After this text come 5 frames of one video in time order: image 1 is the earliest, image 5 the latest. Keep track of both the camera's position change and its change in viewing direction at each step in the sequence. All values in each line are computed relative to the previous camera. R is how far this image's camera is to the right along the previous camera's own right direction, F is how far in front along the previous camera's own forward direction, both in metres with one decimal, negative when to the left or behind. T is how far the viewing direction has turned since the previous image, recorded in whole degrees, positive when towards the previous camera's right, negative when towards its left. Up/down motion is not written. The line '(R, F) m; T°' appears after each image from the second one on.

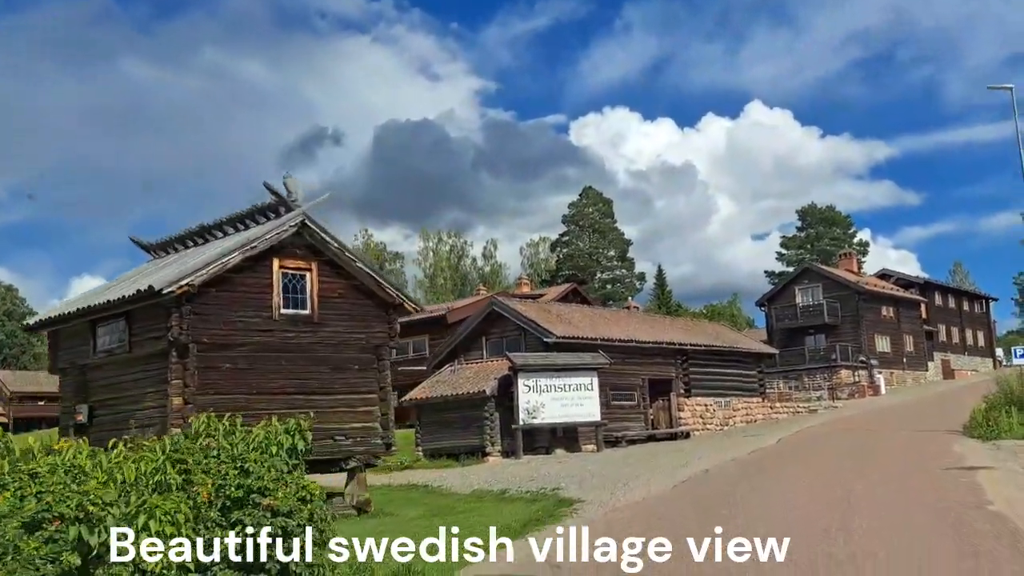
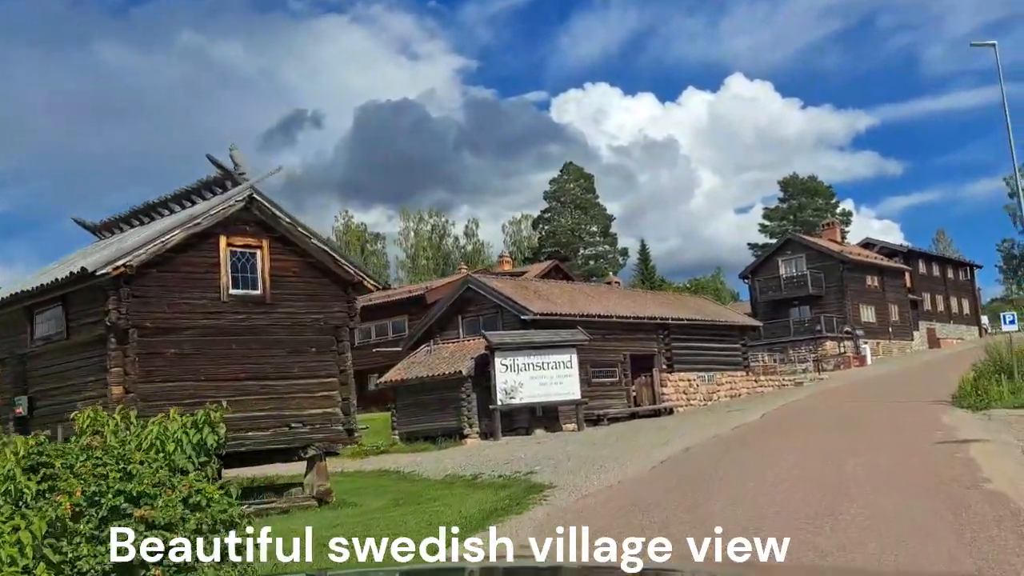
(+0.3, +0.8) m; +1°
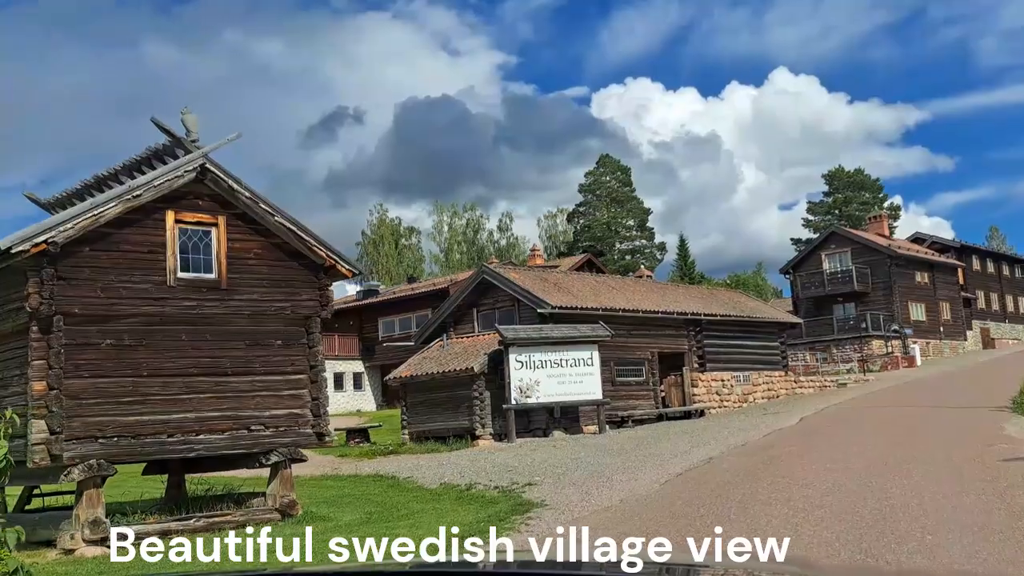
(+0.6, +1.6) m; -3°
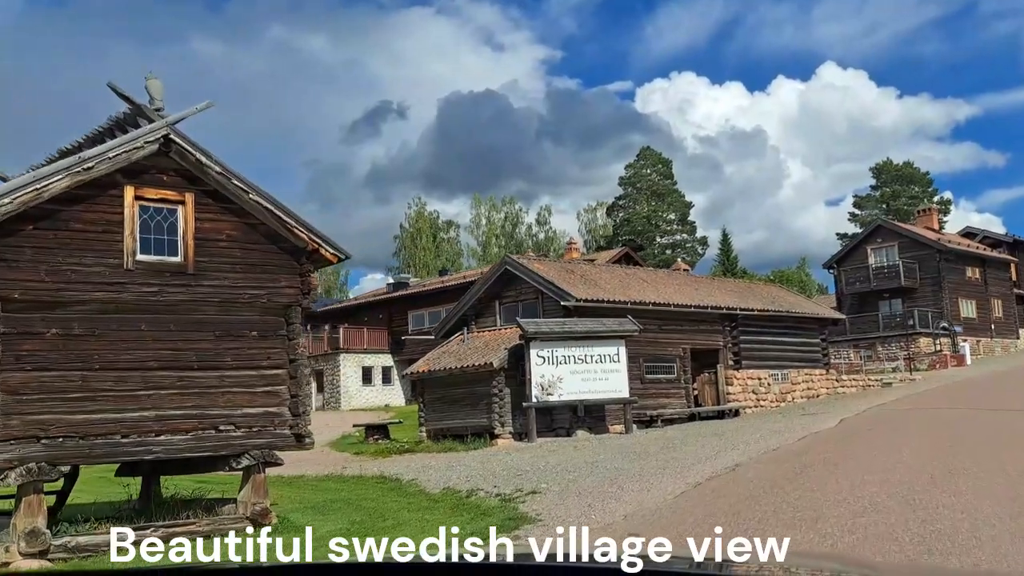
(+0.5, +1.1) m; -3°
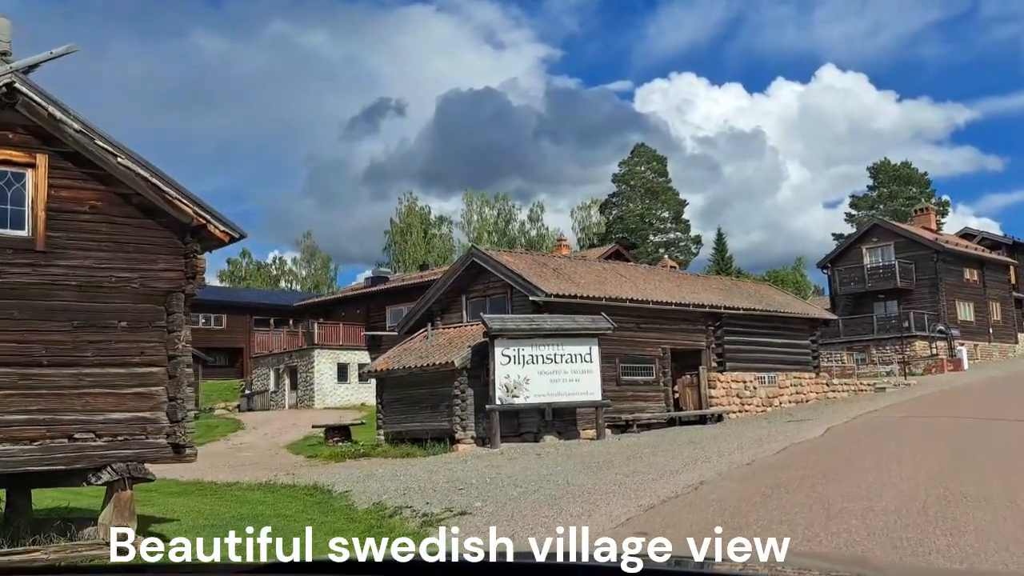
(+0.8, +1.5) m; 0°
